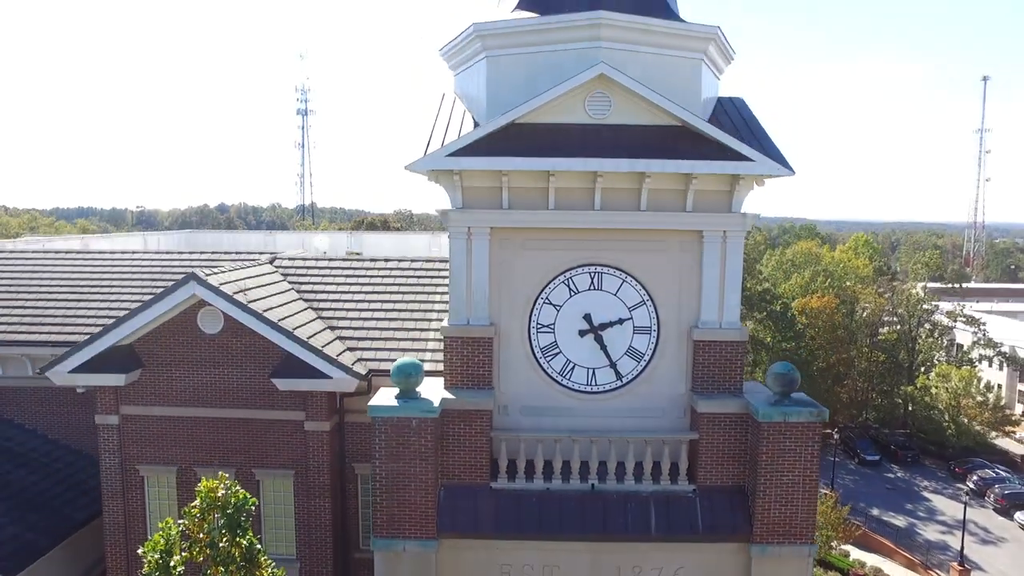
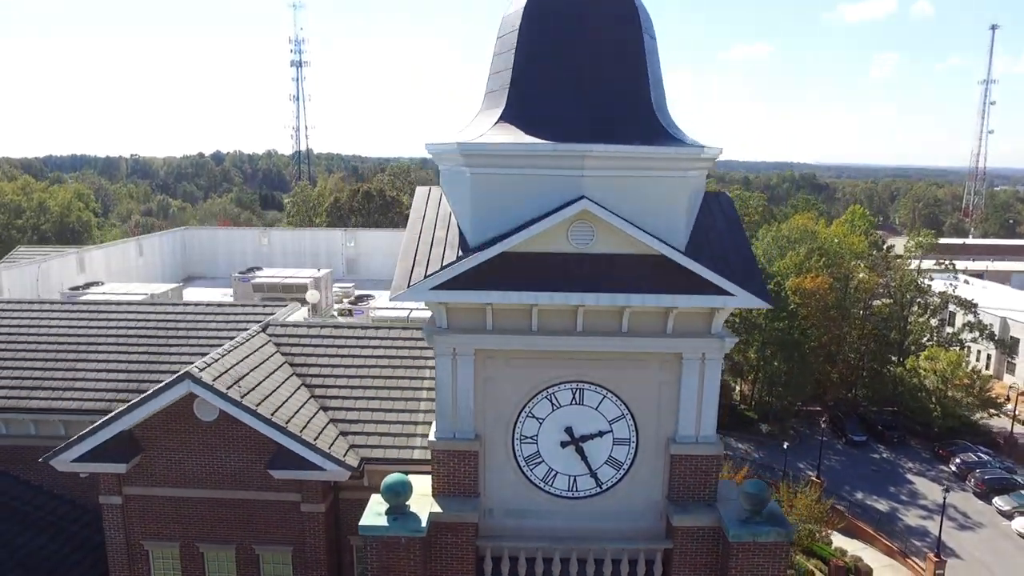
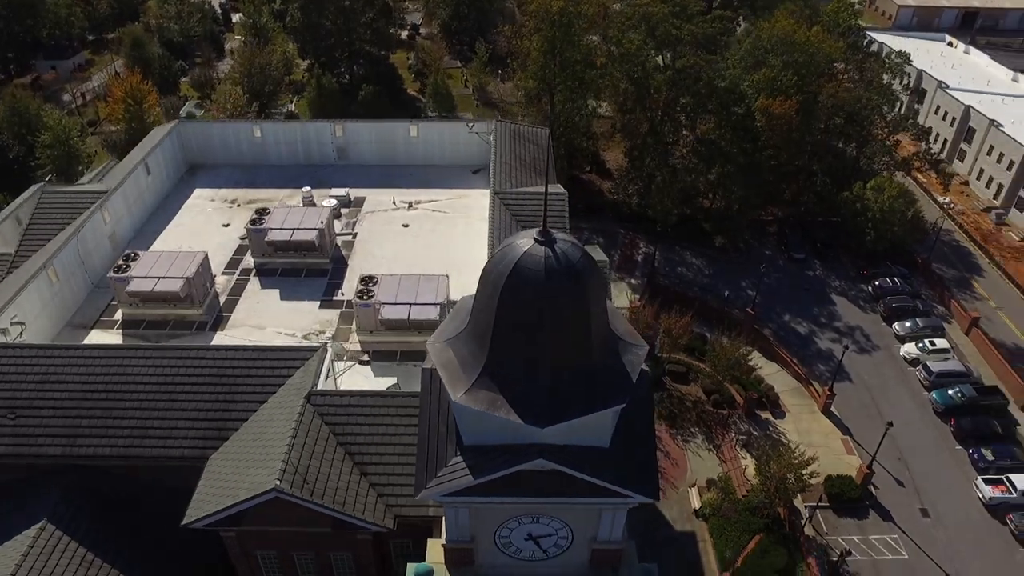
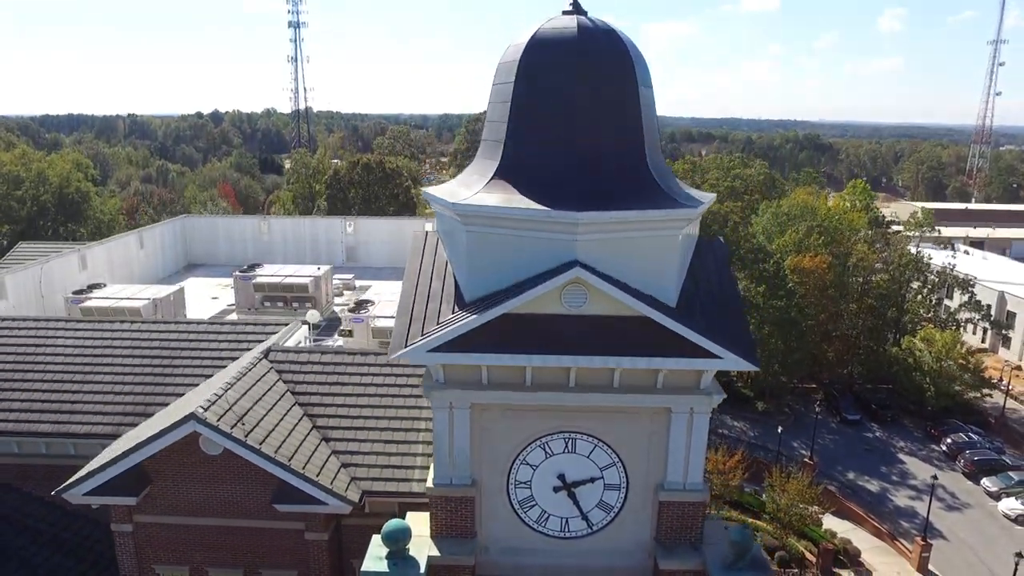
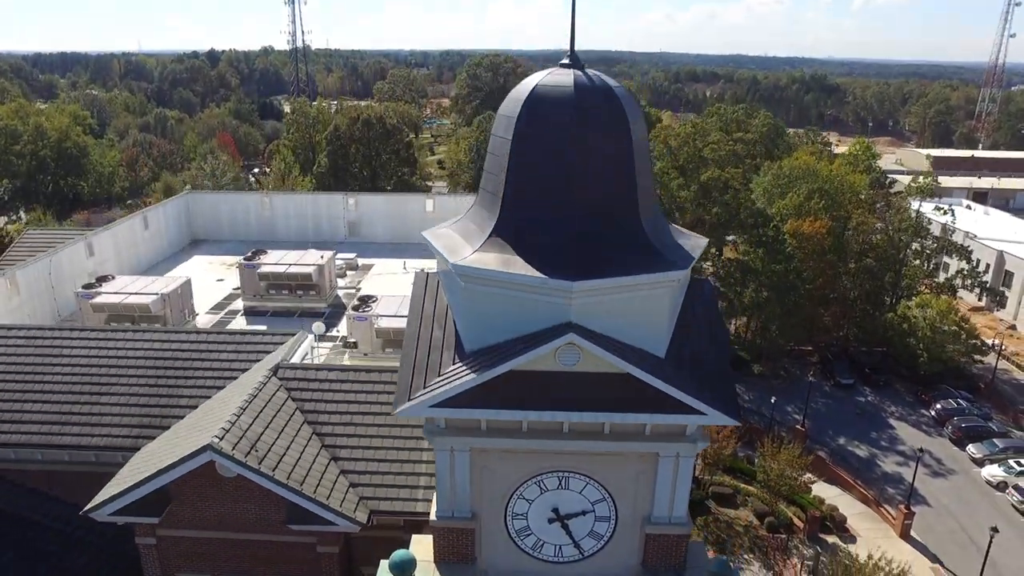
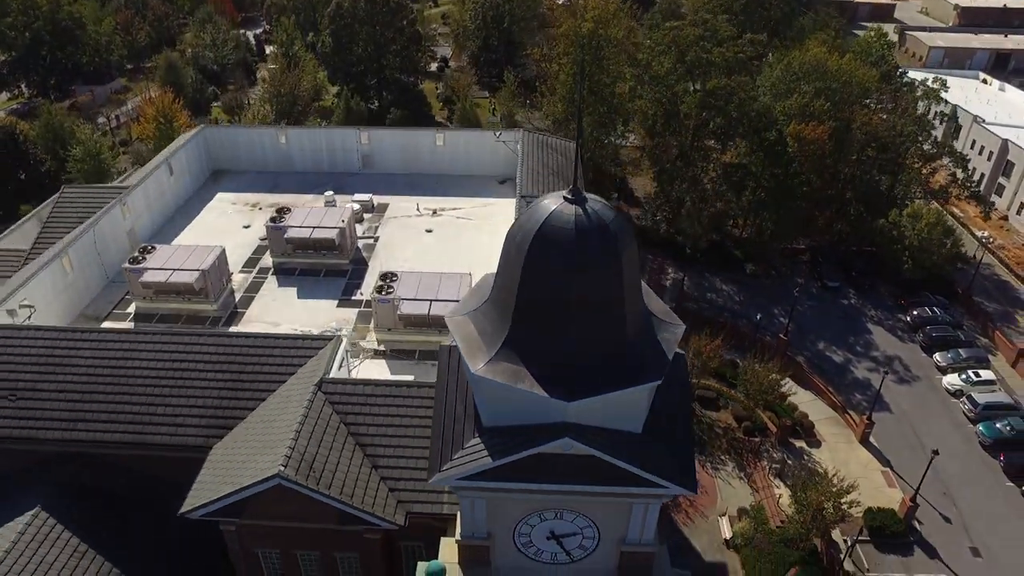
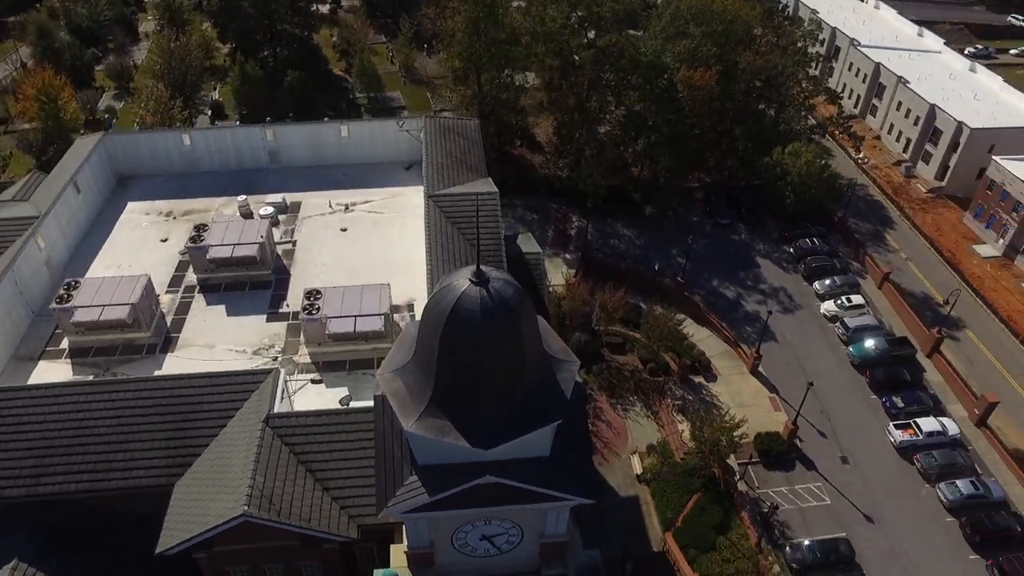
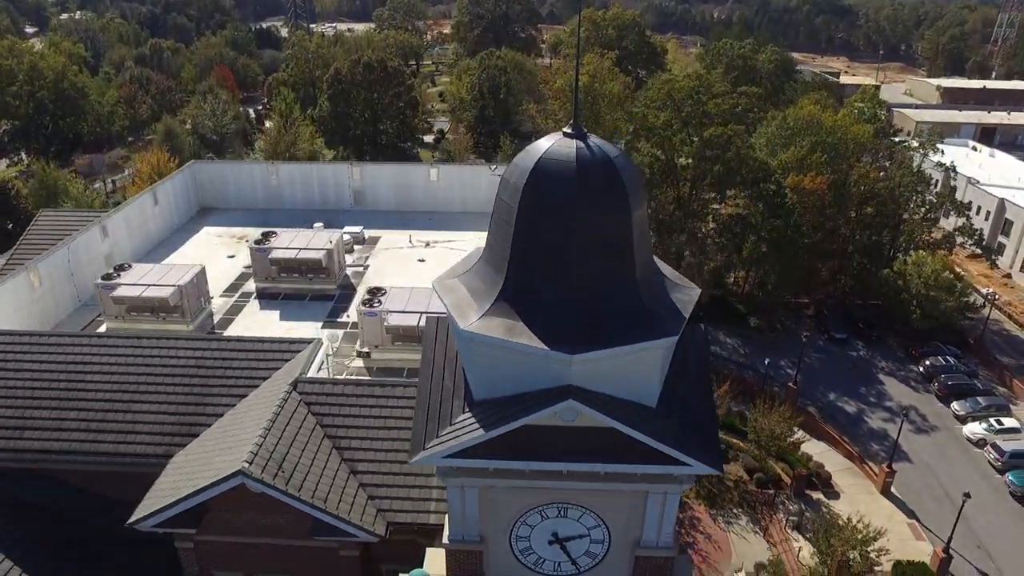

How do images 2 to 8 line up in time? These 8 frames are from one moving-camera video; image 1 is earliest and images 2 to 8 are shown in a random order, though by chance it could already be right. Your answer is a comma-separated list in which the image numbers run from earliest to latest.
2, 4, 5, 8, 6, 3, 7
